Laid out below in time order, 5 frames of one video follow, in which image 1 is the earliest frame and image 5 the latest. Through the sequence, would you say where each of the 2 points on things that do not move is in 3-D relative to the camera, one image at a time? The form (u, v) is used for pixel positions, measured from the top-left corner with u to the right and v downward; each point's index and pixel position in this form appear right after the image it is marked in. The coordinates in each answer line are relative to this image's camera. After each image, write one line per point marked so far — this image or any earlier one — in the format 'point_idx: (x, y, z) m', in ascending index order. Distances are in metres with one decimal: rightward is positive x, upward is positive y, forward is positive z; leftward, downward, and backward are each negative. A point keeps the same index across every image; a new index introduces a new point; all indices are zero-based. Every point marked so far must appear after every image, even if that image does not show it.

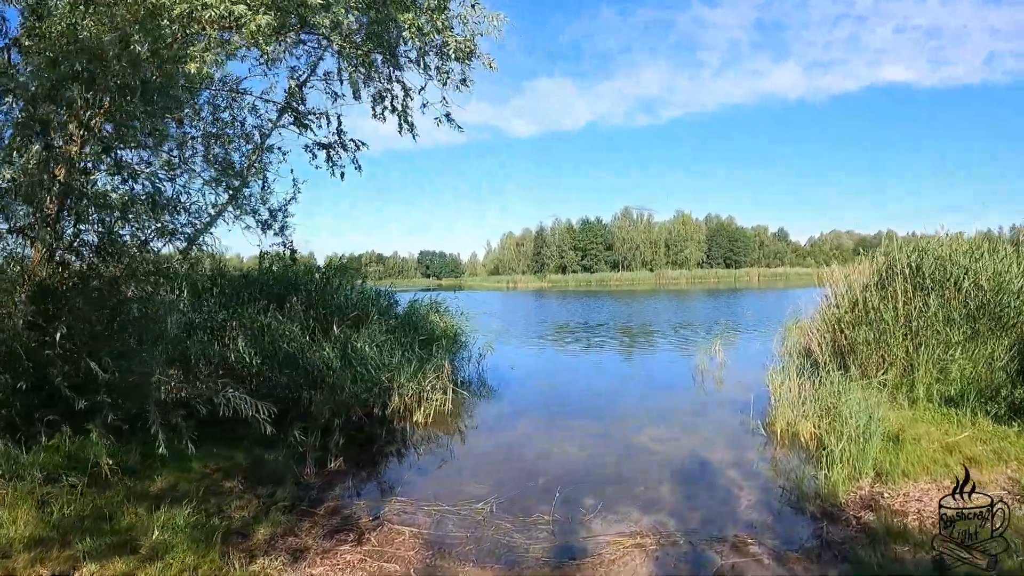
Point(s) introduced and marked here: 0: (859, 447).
0: (+3.9, -1.9, +6.2) m
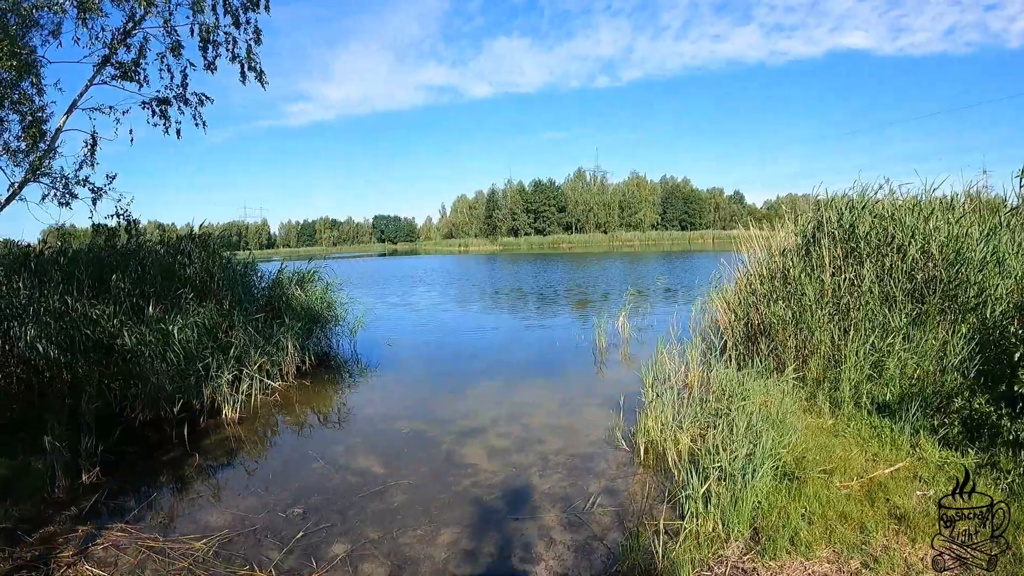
0: (+1.6, -1.5, +3.9) m
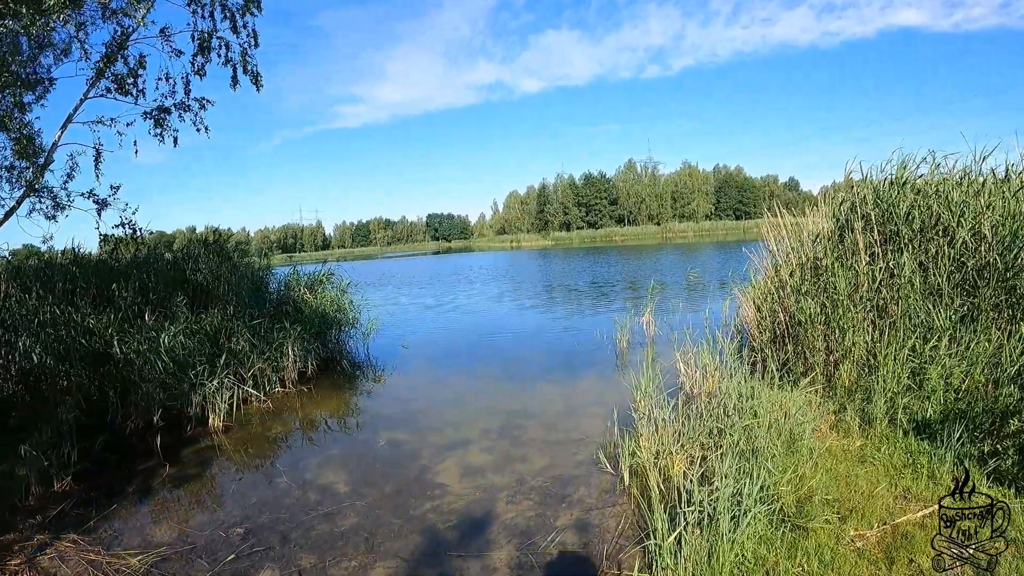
0: (+1.1, -1.5, +3.1) m
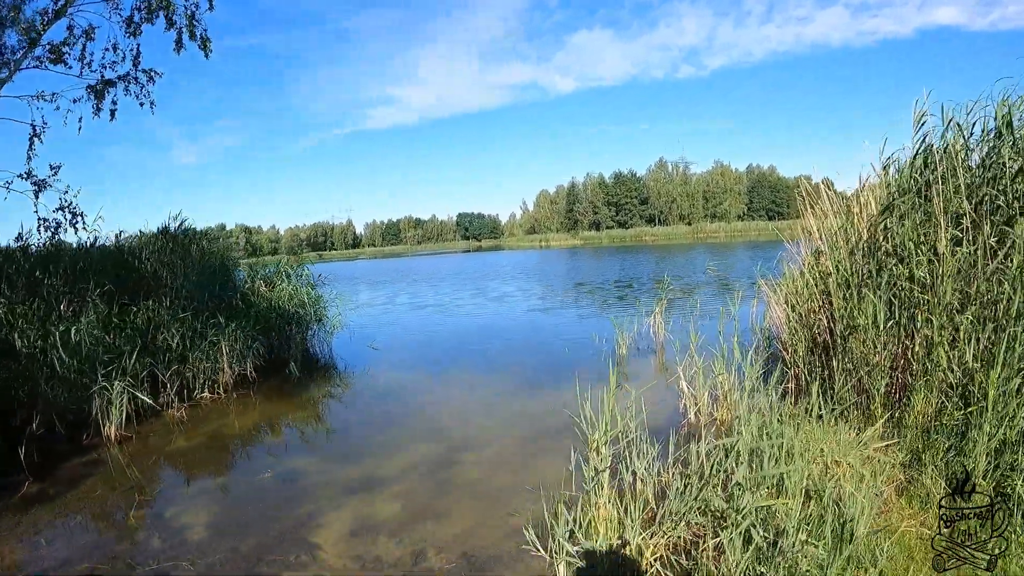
0: (+0.3, -1.4, +1.3) m
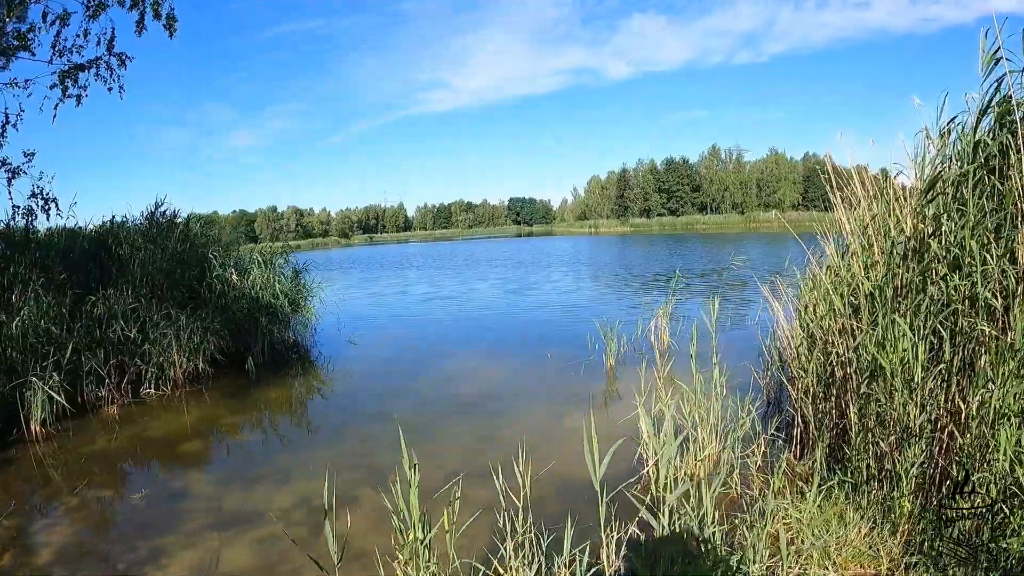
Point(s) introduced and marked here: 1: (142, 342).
0: (-0.7, -1.5, +0.2) m
1: (-5.4, -0.9, +8.2) m
